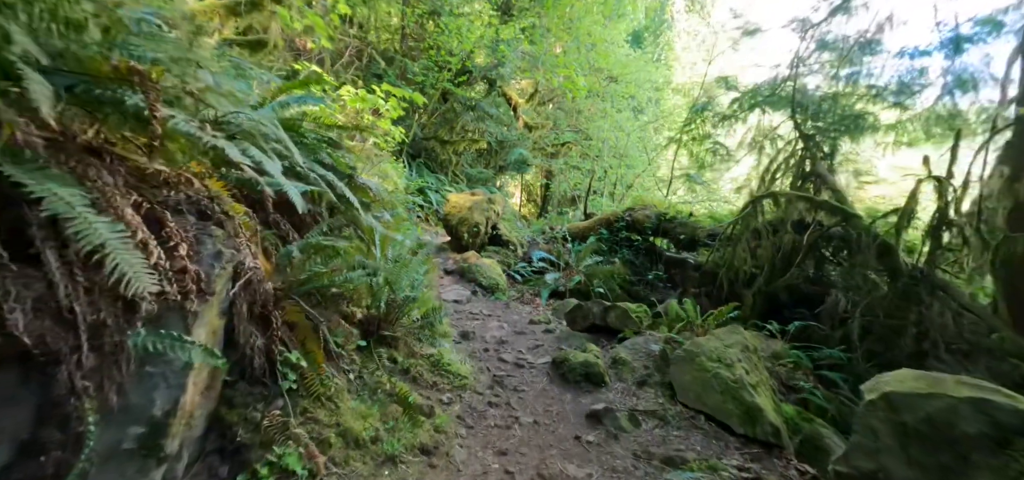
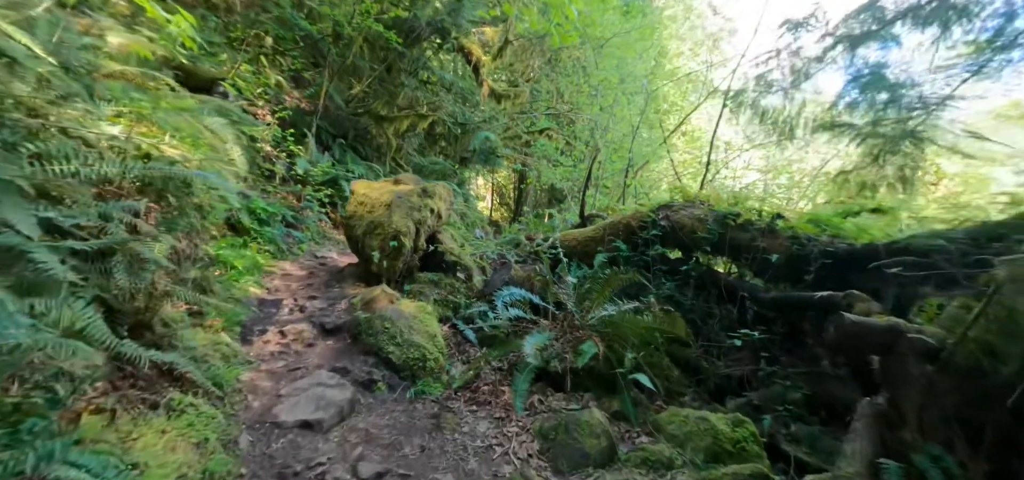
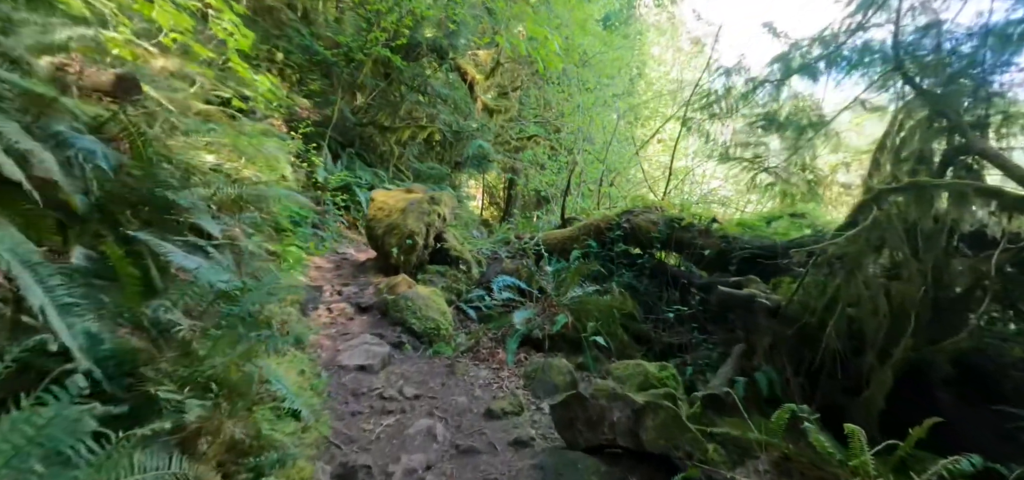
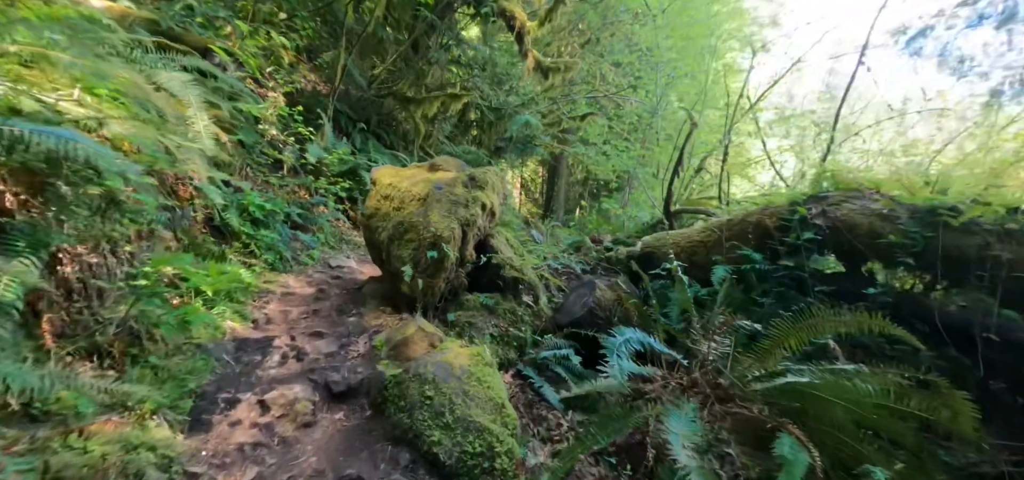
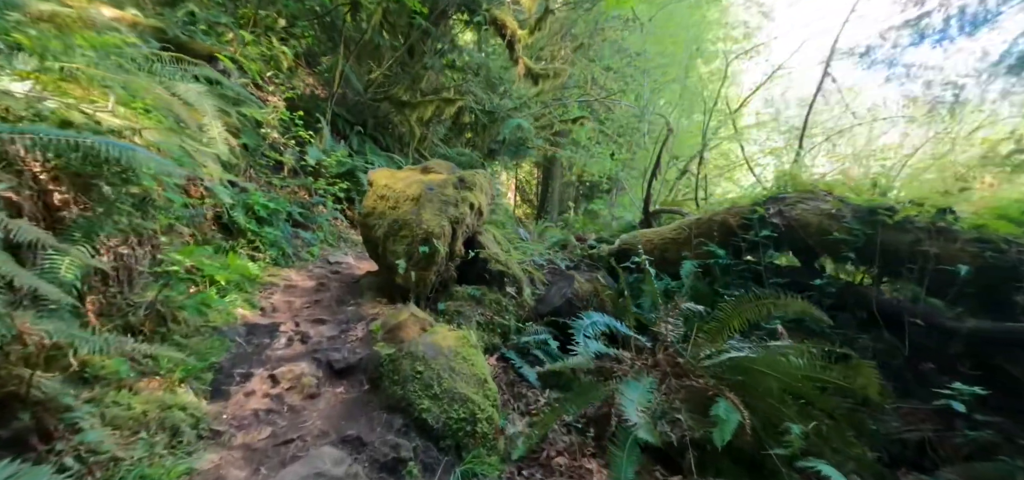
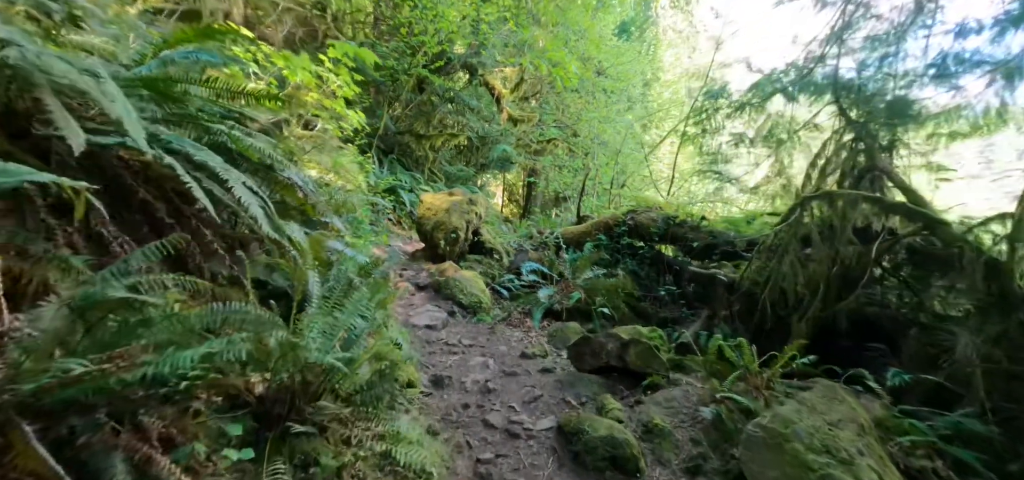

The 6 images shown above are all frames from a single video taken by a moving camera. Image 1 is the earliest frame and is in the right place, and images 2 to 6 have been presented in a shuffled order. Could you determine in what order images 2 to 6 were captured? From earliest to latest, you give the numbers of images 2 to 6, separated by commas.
6, 3, 2, 5, 4
